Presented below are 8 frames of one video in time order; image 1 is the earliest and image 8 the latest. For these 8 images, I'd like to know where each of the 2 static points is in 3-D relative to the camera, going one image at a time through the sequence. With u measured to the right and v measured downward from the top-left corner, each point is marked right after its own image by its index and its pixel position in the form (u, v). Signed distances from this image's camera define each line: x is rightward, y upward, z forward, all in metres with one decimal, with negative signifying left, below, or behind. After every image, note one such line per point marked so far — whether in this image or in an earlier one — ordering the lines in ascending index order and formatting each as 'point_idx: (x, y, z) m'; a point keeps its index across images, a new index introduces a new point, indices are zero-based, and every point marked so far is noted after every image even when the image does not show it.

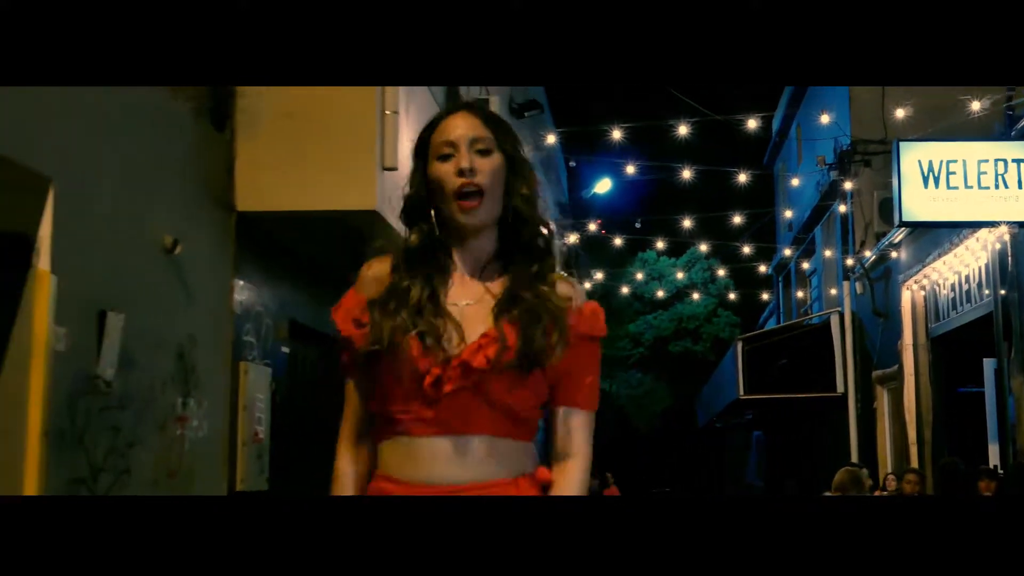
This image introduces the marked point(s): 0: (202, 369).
0: (-1.1, -0.2, +4.4) m
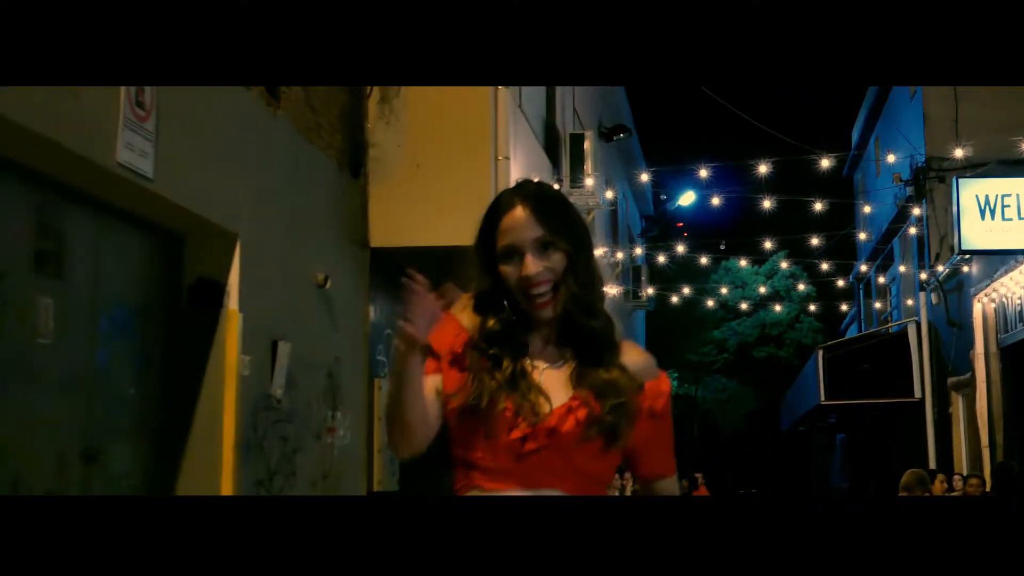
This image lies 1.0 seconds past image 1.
0: (-0.7, -0.3, +5.1) m
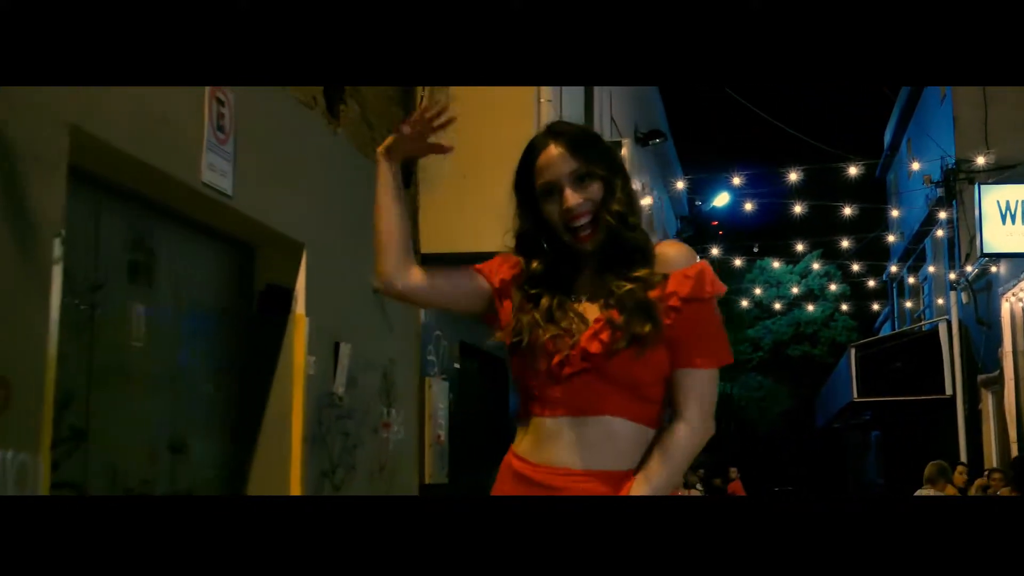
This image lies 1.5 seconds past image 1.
0: (-0.5, -0.3, +5.4) m
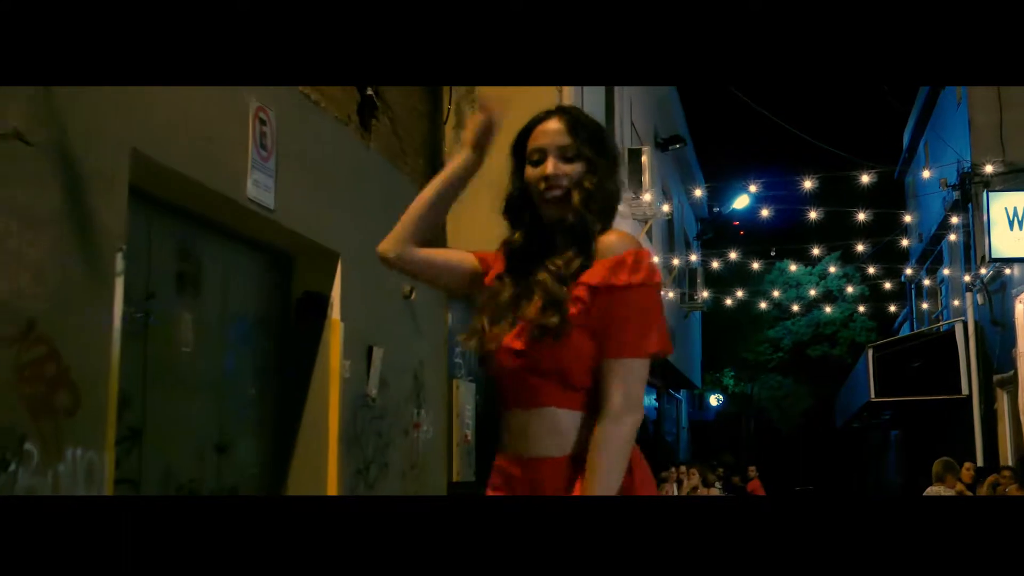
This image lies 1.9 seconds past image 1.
0: (-0.4, -0.4, +5.7) m
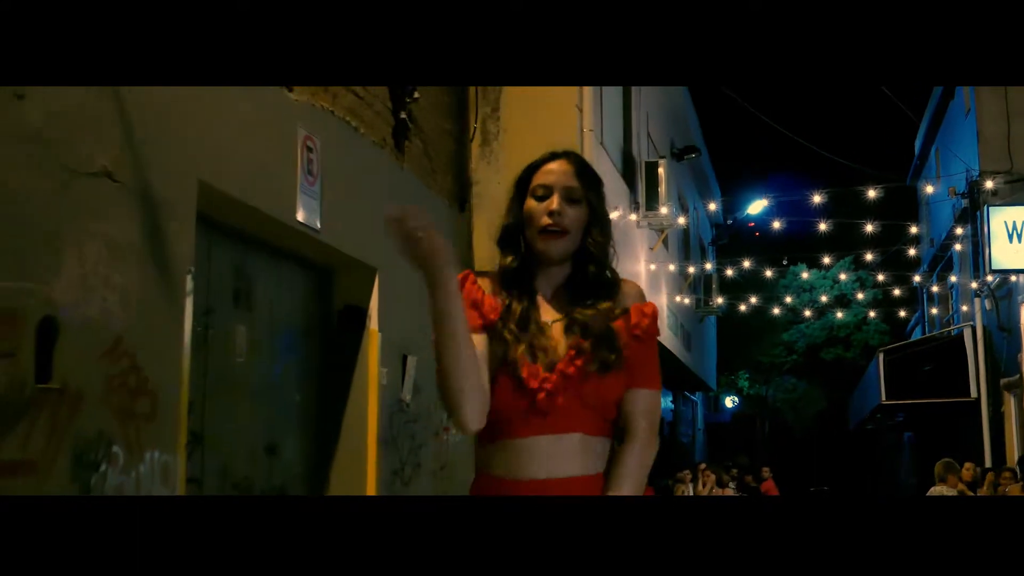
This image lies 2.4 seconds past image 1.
0: (-0.3, -0.4, +6.0) m
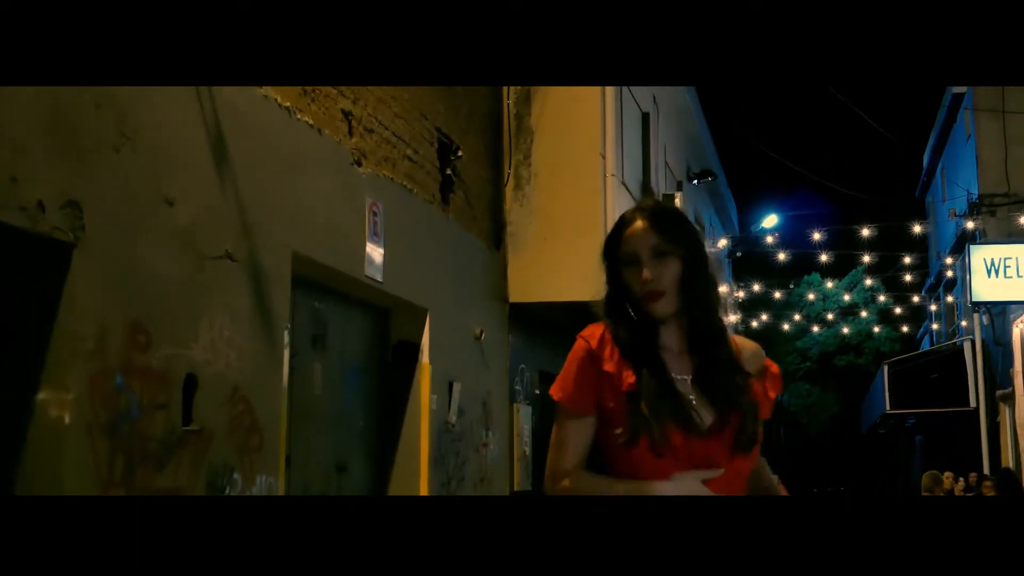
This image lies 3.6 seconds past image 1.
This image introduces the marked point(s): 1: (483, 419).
0: (-0.1, -0.6, +6.7) m
1: (-0.1, -0.6, +6.4) m
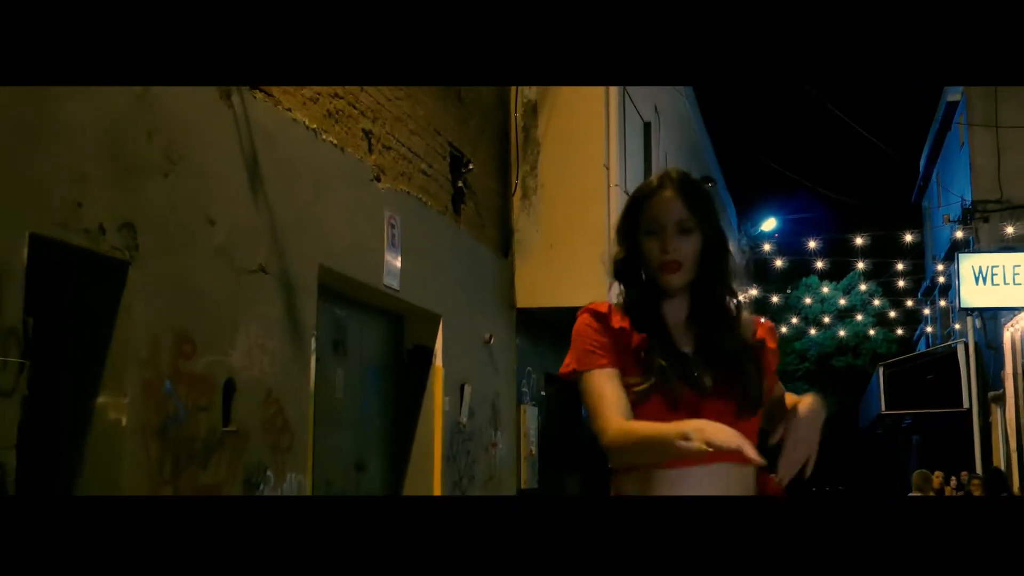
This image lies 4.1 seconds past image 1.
0: (-0.1, -0.6, +7.0) m
1: (-0.1, -0.7, +6.7) m
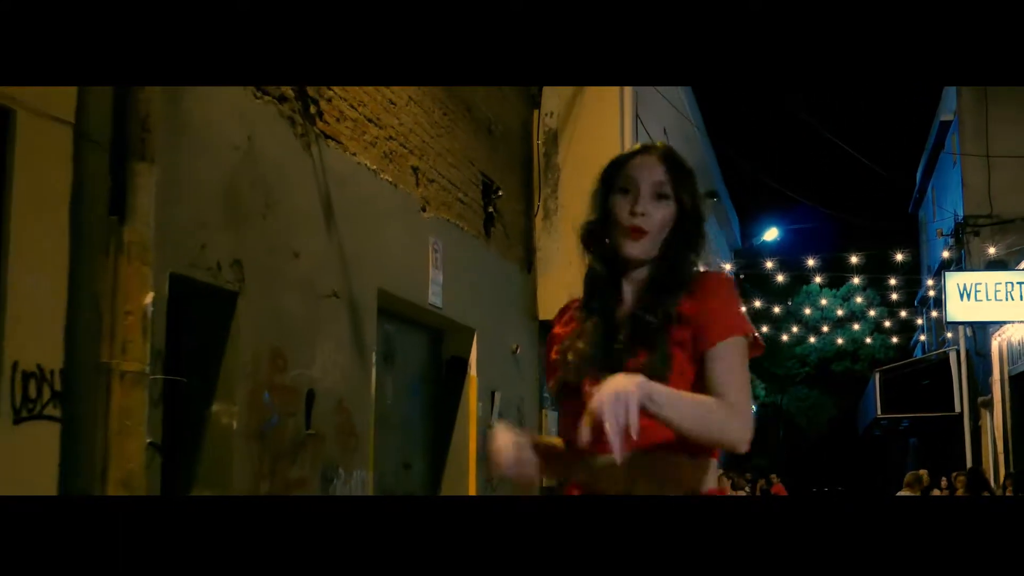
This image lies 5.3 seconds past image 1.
0: (+0.1, -0.7, +7.7) m
1: (0.0, -0.8, +7.4) m
